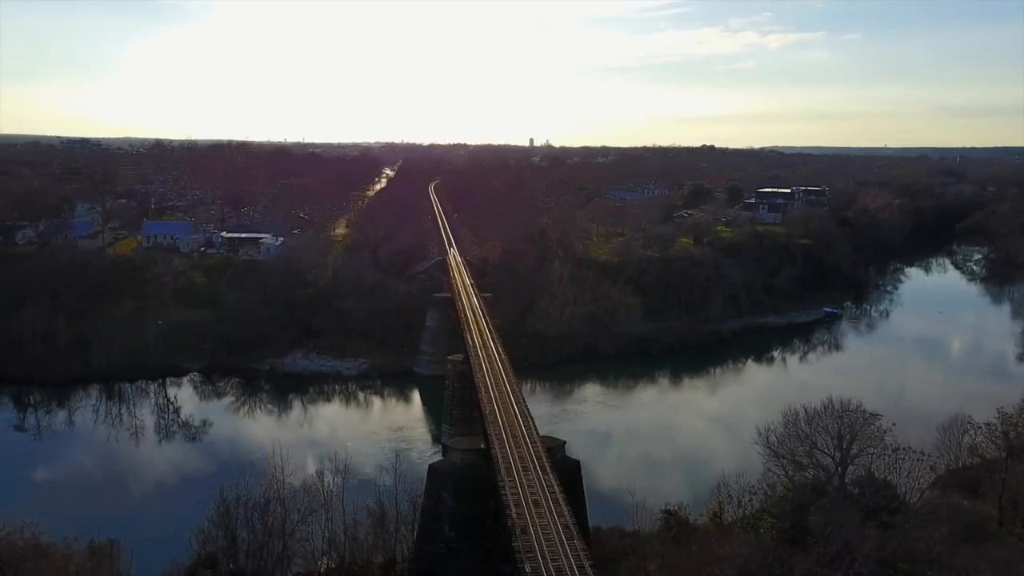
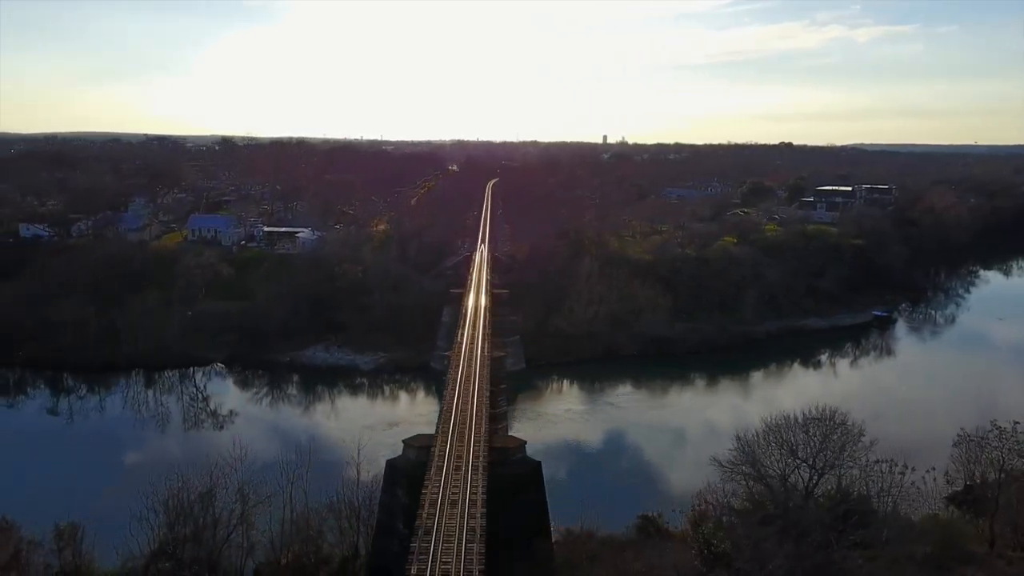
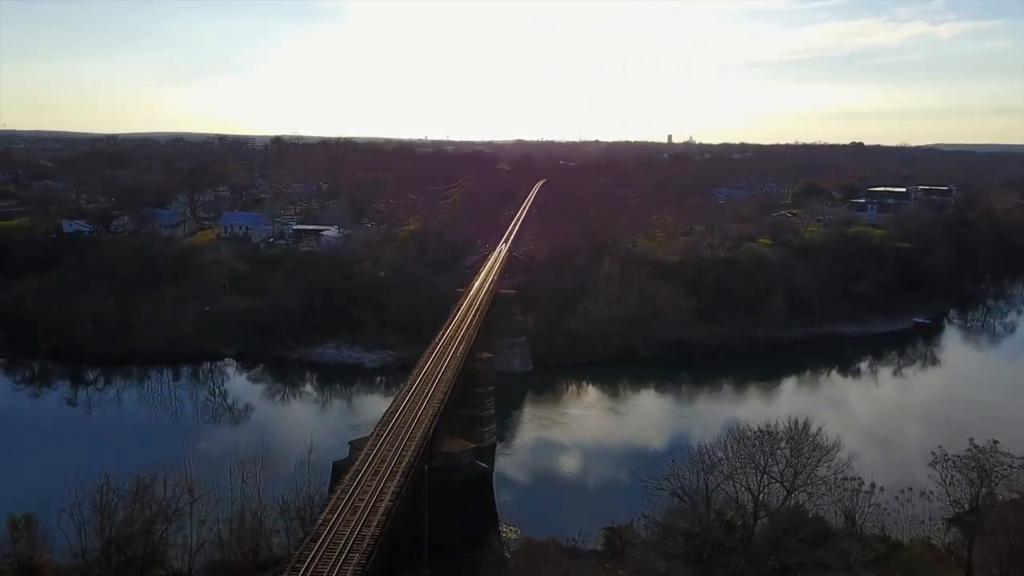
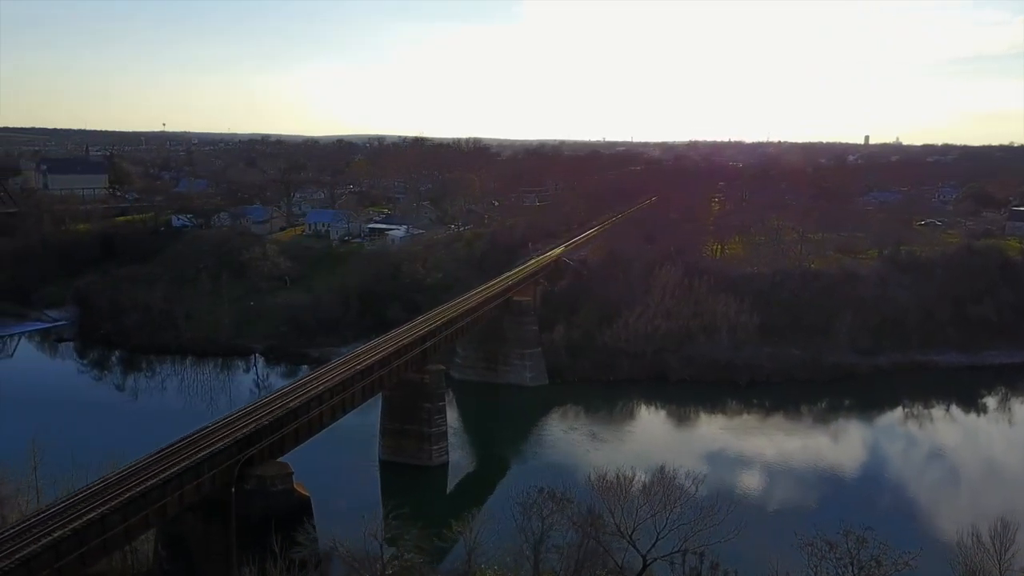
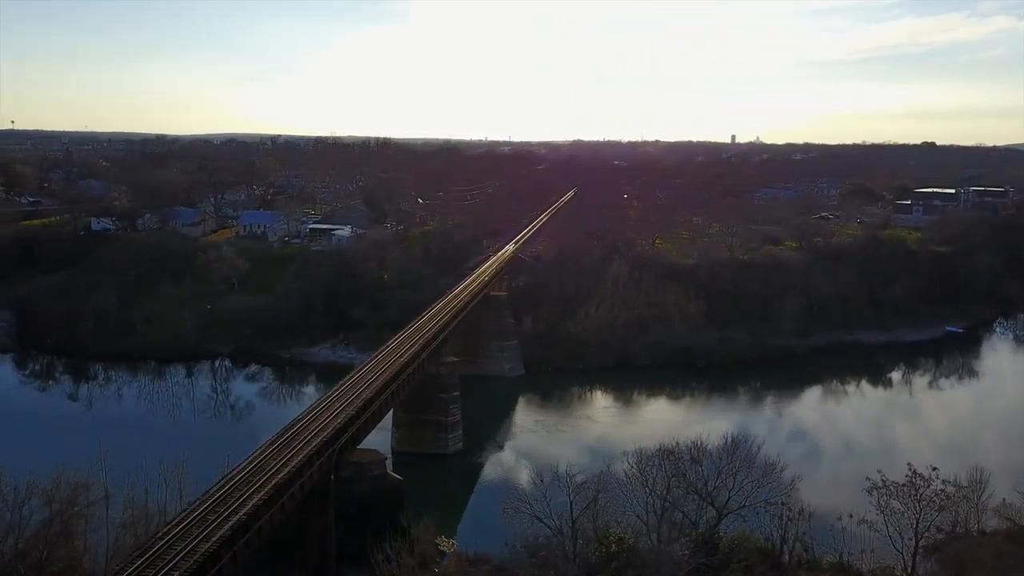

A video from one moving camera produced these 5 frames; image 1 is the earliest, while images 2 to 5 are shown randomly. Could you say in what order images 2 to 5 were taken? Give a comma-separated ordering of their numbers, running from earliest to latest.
2, 3, 5, 4
